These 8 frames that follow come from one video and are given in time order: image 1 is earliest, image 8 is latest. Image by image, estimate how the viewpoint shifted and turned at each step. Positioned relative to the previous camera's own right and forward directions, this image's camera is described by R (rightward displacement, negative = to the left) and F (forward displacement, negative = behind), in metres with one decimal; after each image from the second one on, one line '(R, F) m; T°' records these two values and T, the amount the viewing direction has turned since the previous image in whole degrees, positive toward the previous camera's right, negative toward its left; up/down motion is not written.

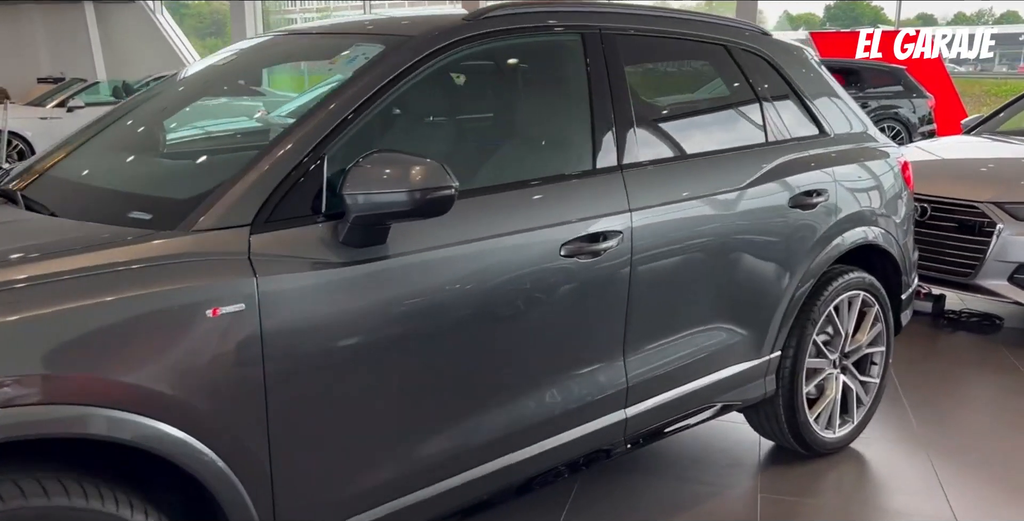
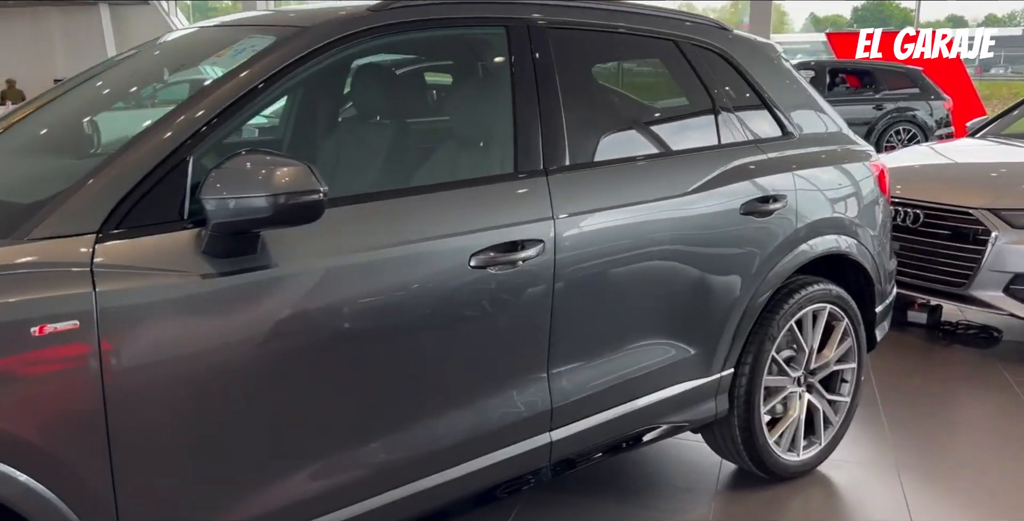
(+0.3, +0.2) m; -2°
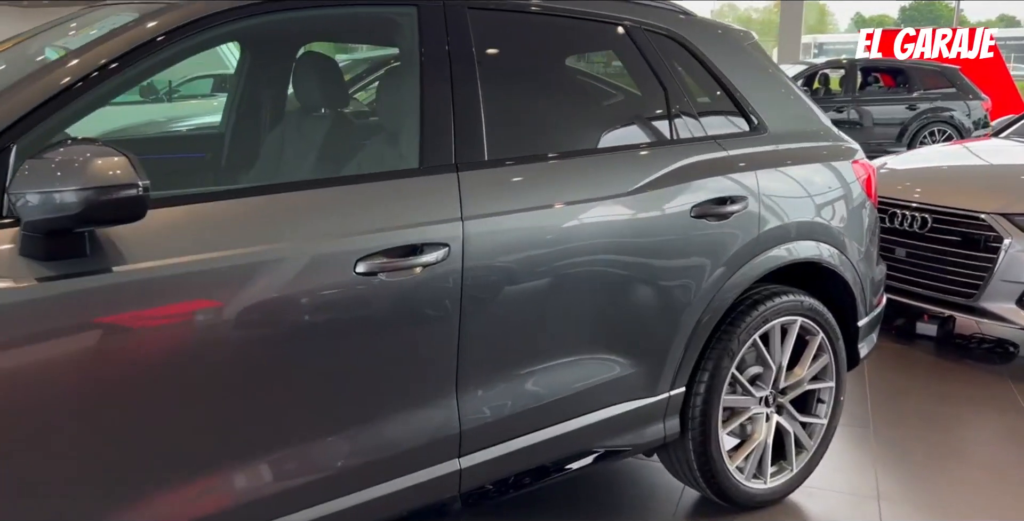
(+0.3, +0.2) m; -3°
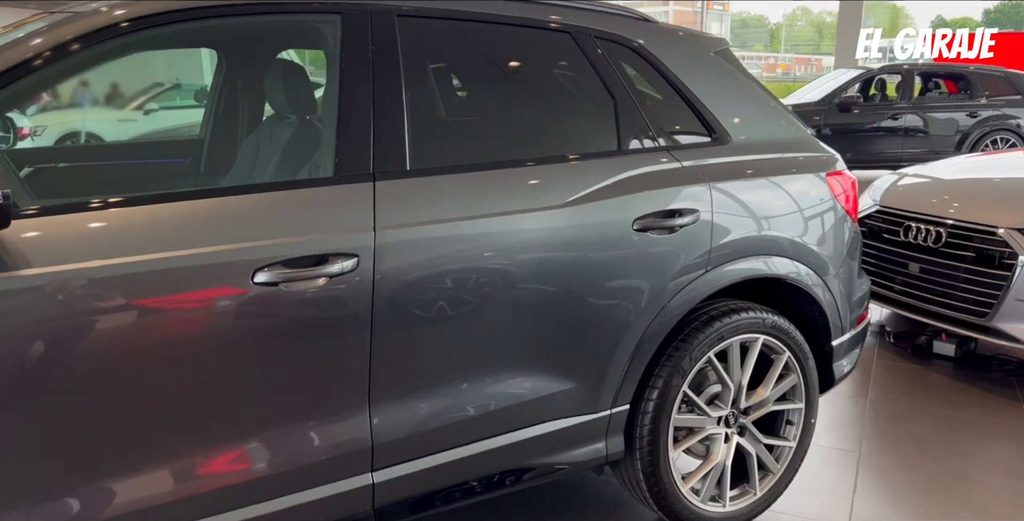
(+0.3, +0.1) m; -4°
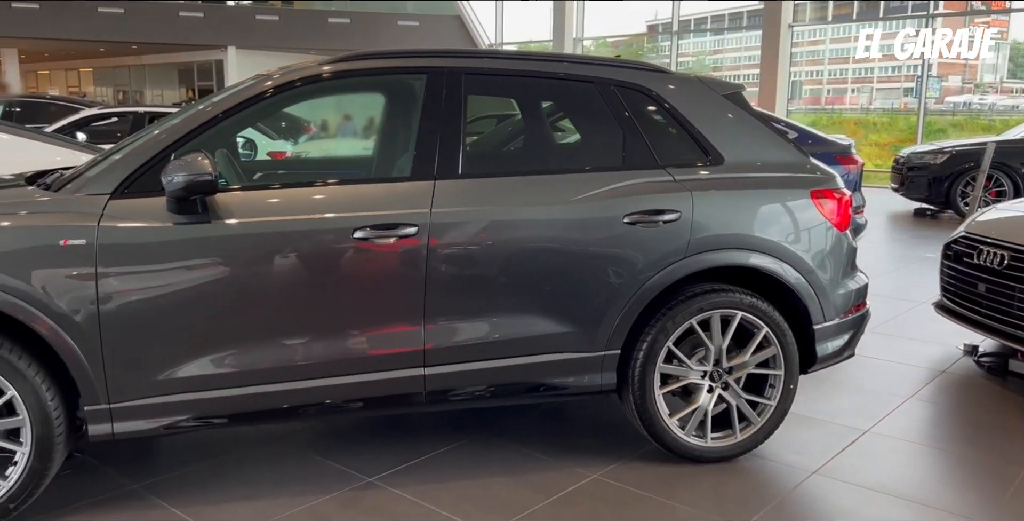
(+0.7, -0.8) m; -16°
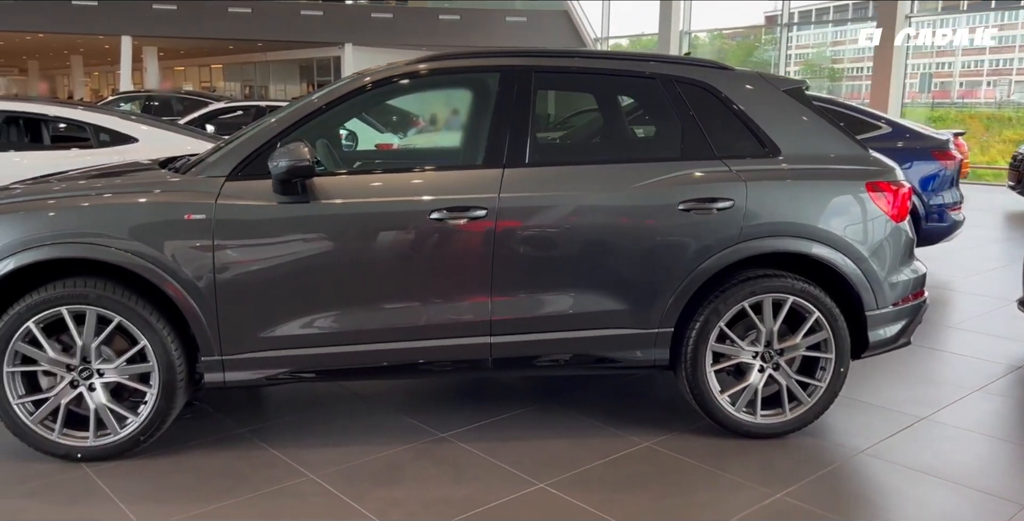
(+0.2, -0.3) m; -7°
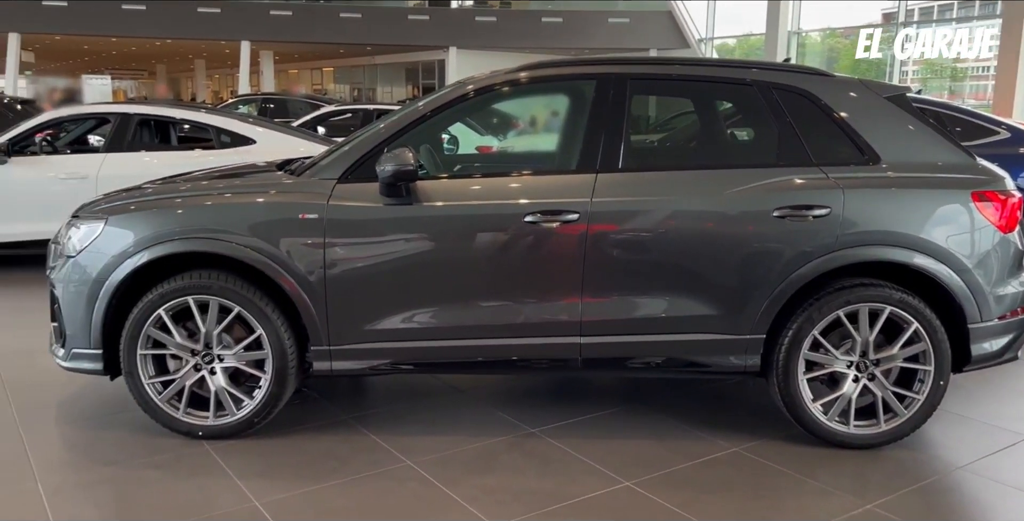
(0.0, -0.1) m; -7°
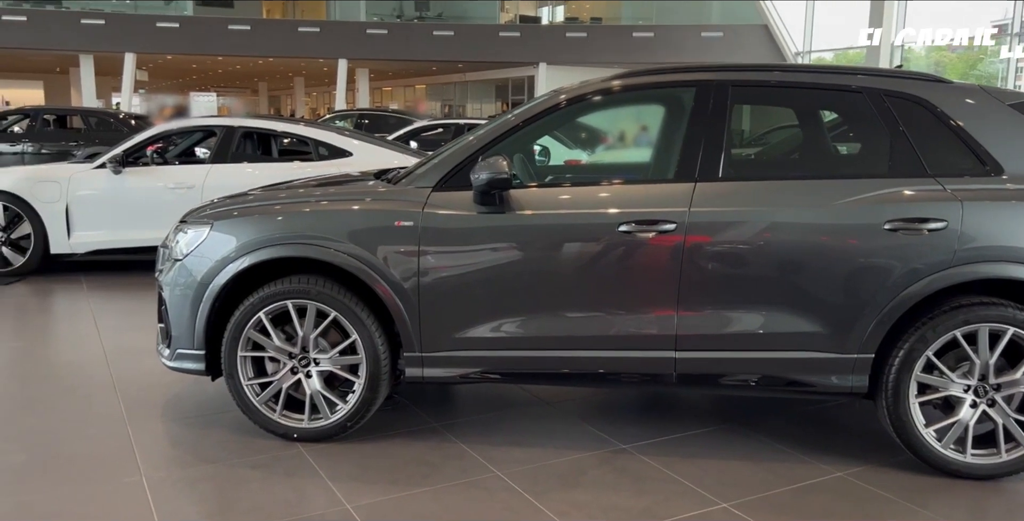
(0.0, 0.0) m; -6°
